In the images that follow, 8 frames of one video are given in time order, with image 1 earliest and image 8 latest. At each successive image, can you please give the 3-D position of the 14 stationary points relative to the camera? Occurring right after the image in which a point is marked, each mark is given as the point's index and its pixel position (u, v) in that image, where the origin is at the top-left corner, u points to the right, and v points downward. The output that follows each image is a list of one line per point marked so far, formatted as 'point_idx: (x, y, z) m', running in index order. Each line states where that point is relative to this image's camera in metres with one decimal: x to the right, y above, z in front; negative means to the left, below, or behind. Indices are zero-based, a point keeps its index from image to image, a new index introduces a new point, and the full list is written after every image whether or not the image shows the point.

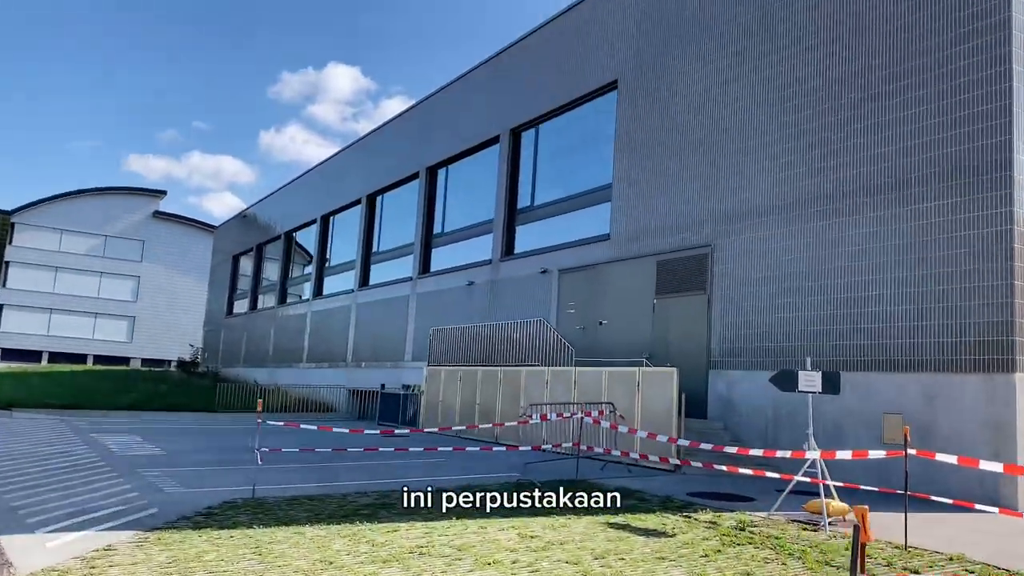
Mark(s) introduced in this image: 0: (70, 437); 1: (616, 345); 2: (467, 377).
0: (-8.9, -3.0, +16.7) m
1: (+2.2, -1.2, +17.0) m
2: (-1.0, -2.0, +18.6) m
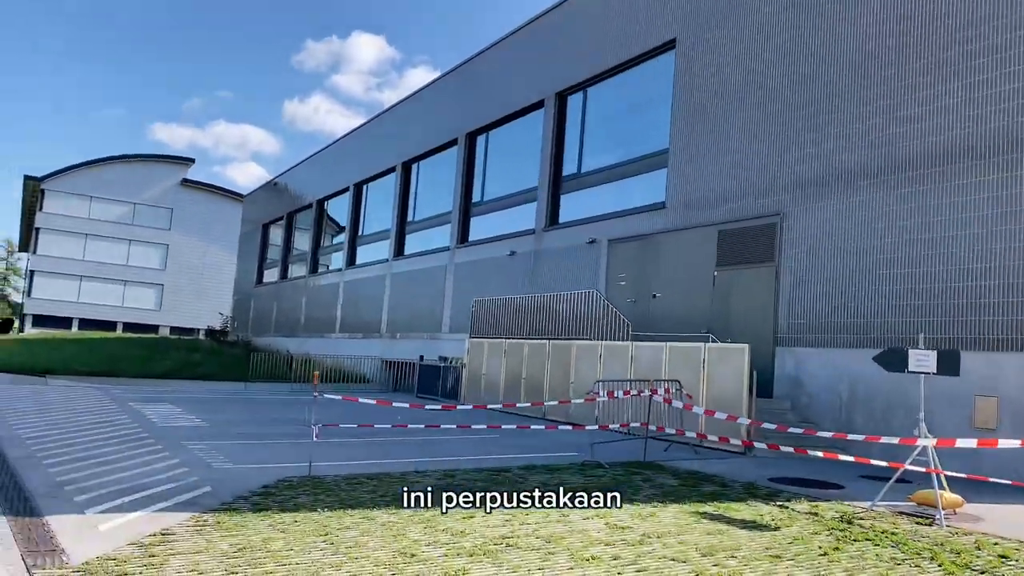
0: (-8.0, -2.3, +16.3) m
1: (+3.1, -0.6, +16.3) m
2: (0.0, -1.4, +18.0) m
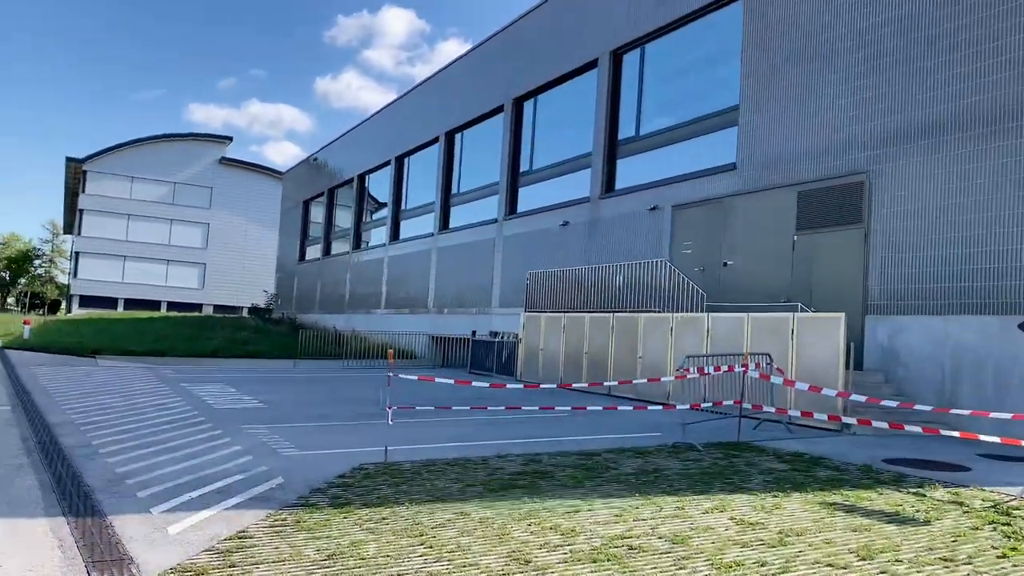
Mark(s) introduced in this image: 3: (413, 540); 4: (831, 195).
0: (-6.8, -1.9, +15.8) m
1: (+4.3, 0.0, +15.3) m
2: (+1.3, -0.7, +17.2) m
3: (-0.6, -1.6, +5.4) m
4: (+5.4, +1.6, +13.9) m
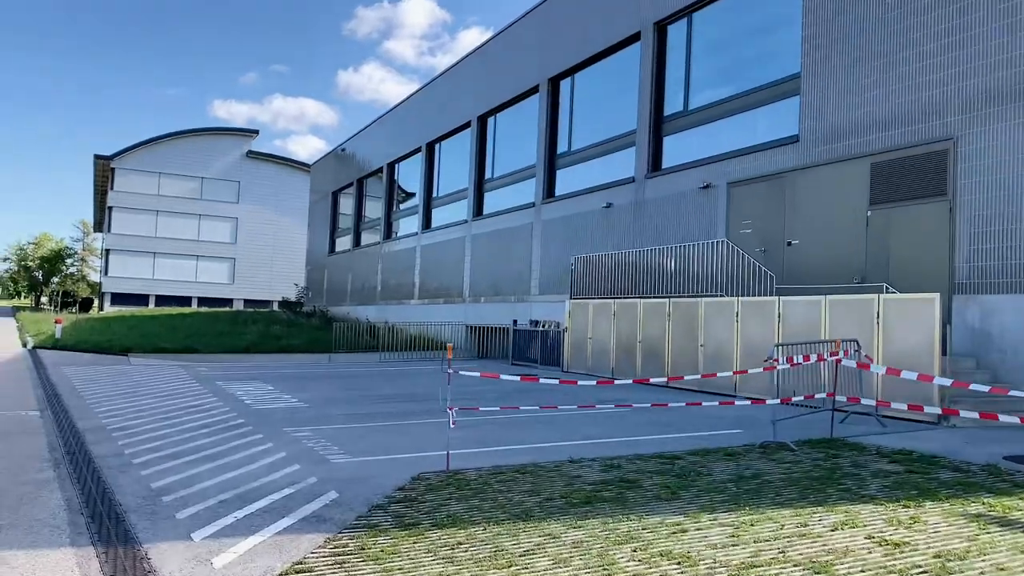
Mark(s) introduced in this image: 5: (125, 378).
0: (-5.8, -1.8, +15.2) m
1: (+5.2, +0.3, +14.3) m
2: (+2.2, -0.5, +16.2) m
3: (-0.1, -1.6, +4.5) m
4: (+6.1, +1.9, +12.8) m
5: (-8.2, -1.9, +17.4) m
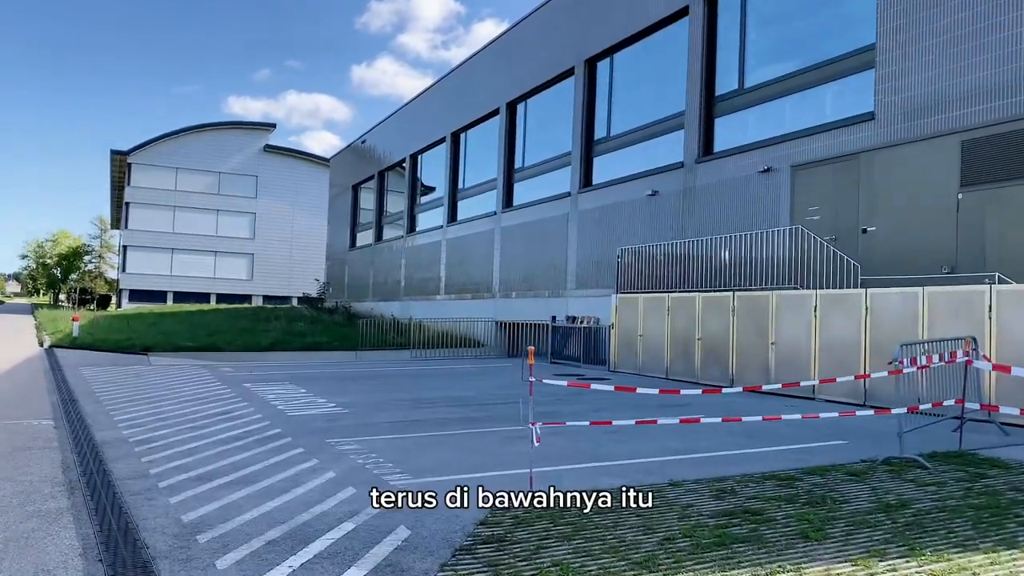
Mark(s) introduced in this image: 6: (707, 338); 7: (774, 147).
0: (-5.0, -1.7, +14.1) m
1: (+6.0, +0.5, +13.0) m
2: (+3.0, -0.3, +15.0) m
3: (+0.6, -1.5, +3.4) m
4: (+6.9, +2.0, +11.5) m
5: (-7.3, -1.8, +16.4) m
6: (+3.3, -0.9, +14.2) m
7: (+5.0, +2.7, +15.7) m
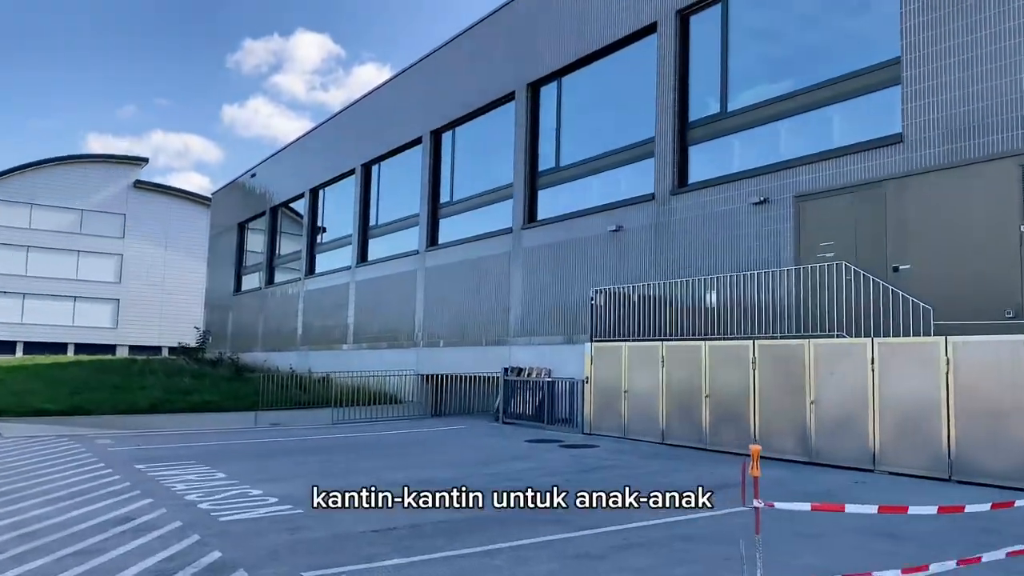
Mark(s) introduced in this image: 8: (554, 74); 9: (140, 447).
0: (-5.3, -2.4, +10.6) m
1: (+5.7, -0.2, +11.3) m
2: (+2.5, -1.1, +12.8) m
3: (+1.8, -1.6, +0.8) m
4: (+6.9, +1.5, +10.0) m
5: (-7.8, -2.6, +12.5) m
6: (+3.0, -1.6, +11.9) m
7: (+4.3, +1.9, +13.9) m
8: (+1.0, +5.1, +19.6) m
9: (-6.1, -2.6, +13.7) m
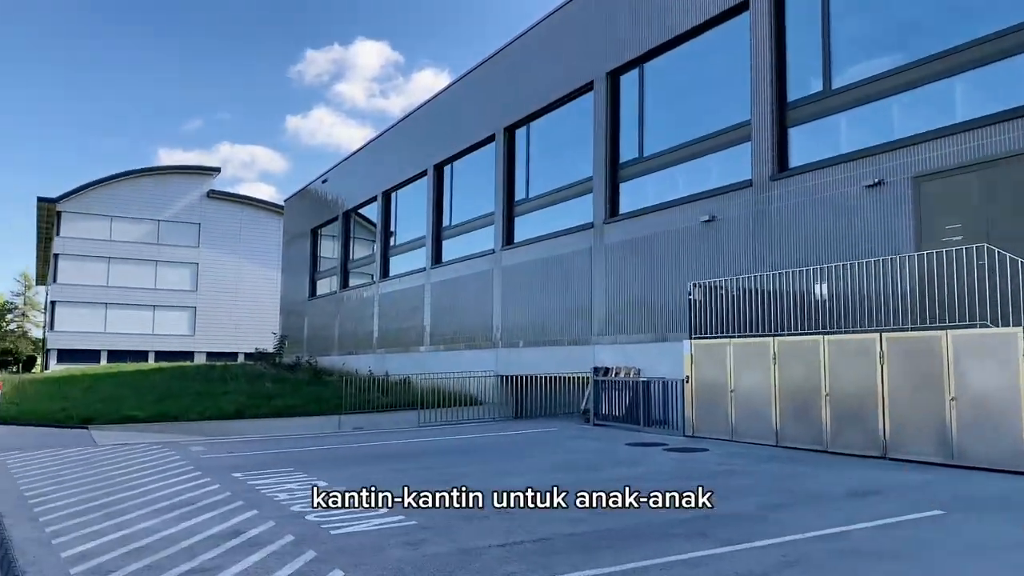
0: (-3.9, -2.4, +10.4) m
1: (+7.1, +0.1, +10.2) m
2: (+4.0, -0.9, +12.0) m
3: (+2.4, -1.5, +0.1) m
4: (+8.1, +1.7, +8.9) m
5: (-6.3, -2.7, +12.4) m
6: (+4.4, -1.4, +11.1) m
7: (+5.8, +2.1, +12.9) m
8: (+2.8, +5.2, +18.9) m
9: (-4.5, -2.7, +13.5) m
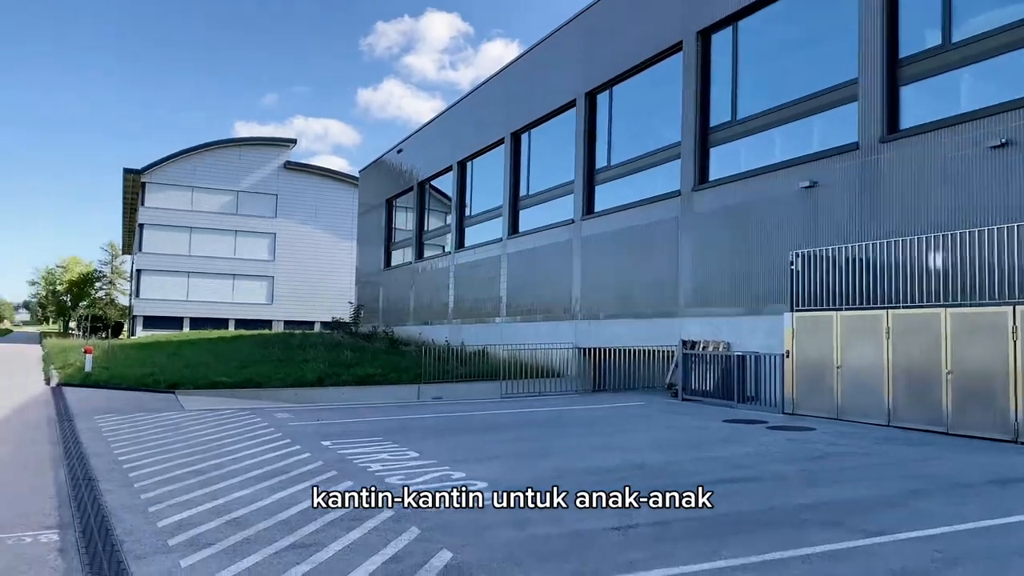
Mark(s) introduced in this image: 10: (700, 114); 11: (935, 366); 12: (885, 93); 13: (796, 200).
0: (-2.7, -2.0, +10.2) m
1: (+8.2, +0.4, +9.1) m
2: (+5.3, -0.5, +11.1) m
3: (+2.7, -1.4, -0.6) m
4: (+9.1, +2.0, +7.6) m
5: (-5.0, -2.2, +12.5) m
6: (+5.6, -1.0, +10.2) m
7: (+7.2, +2.5, +11.8) m
8: (+4.7, +5.8, +17.9) m
9: (-3.1, -2.1, +13.4) m
10: (+4.2, +3.9, +18.6) m
11: (+5.4, -1.0, +10.6) m
12: (+6.3, +3.3, +14.0) m
13: (+5.4, +1.7, +15.6) m
